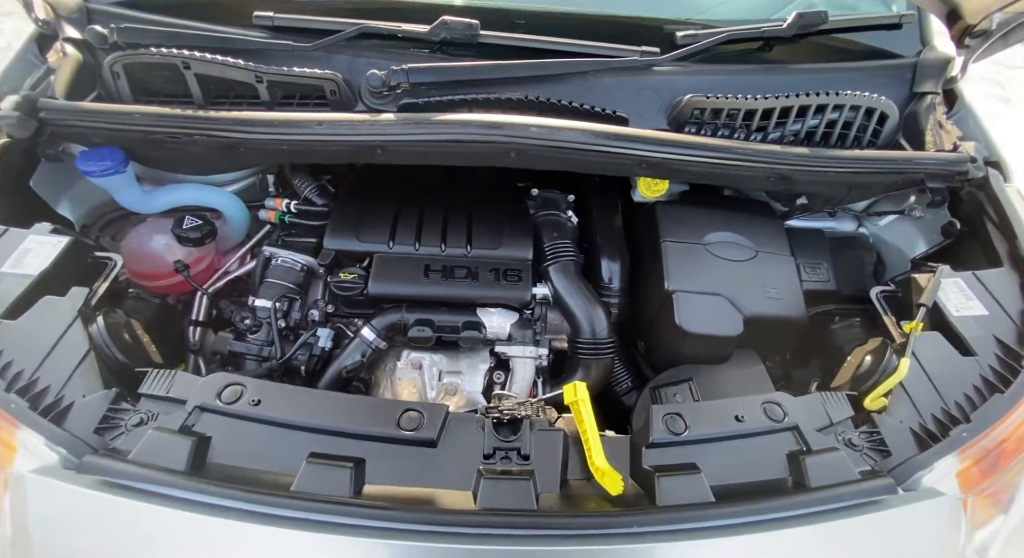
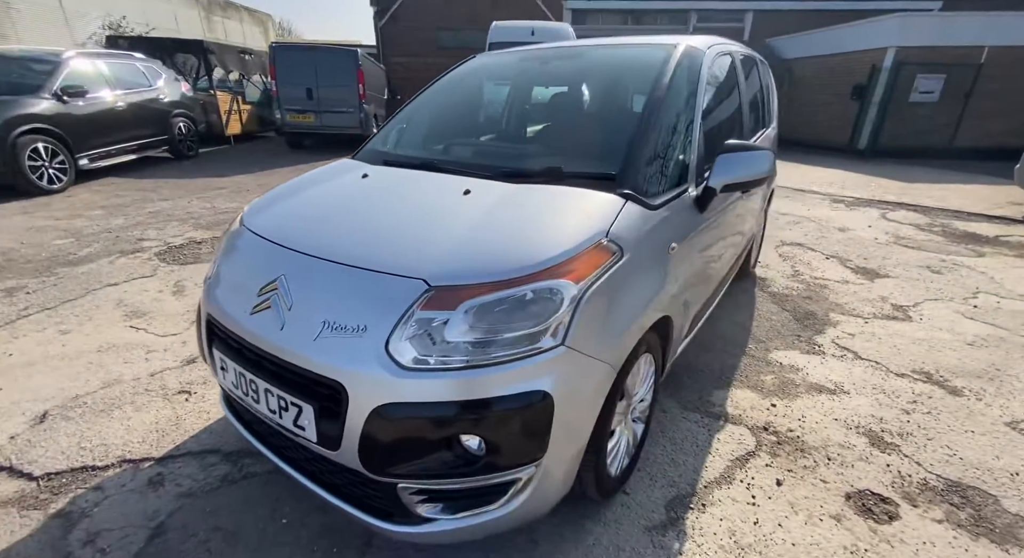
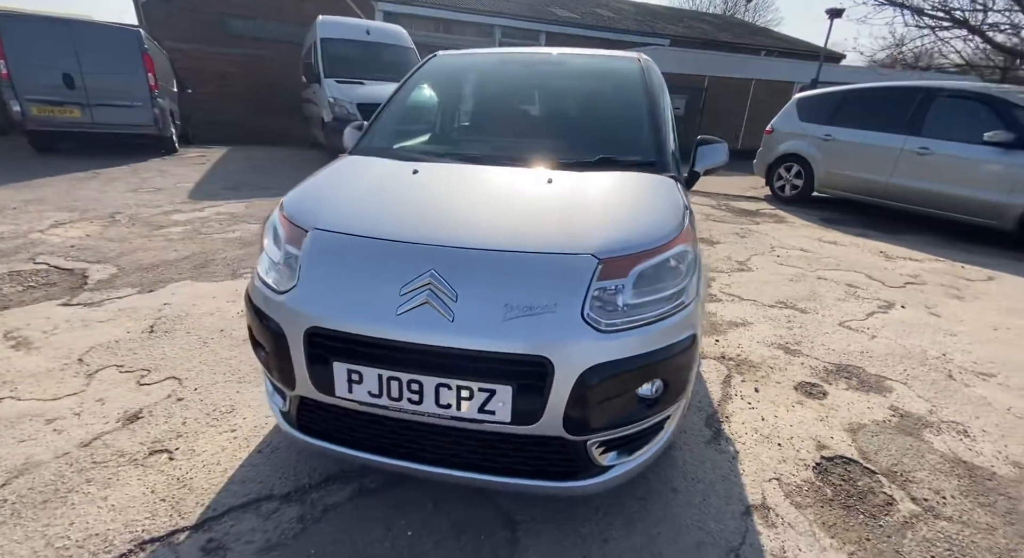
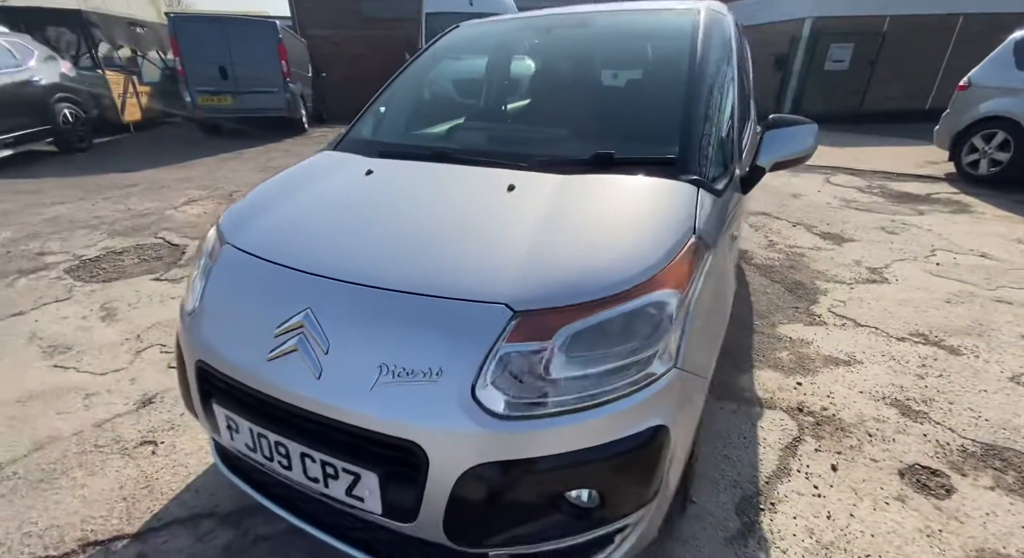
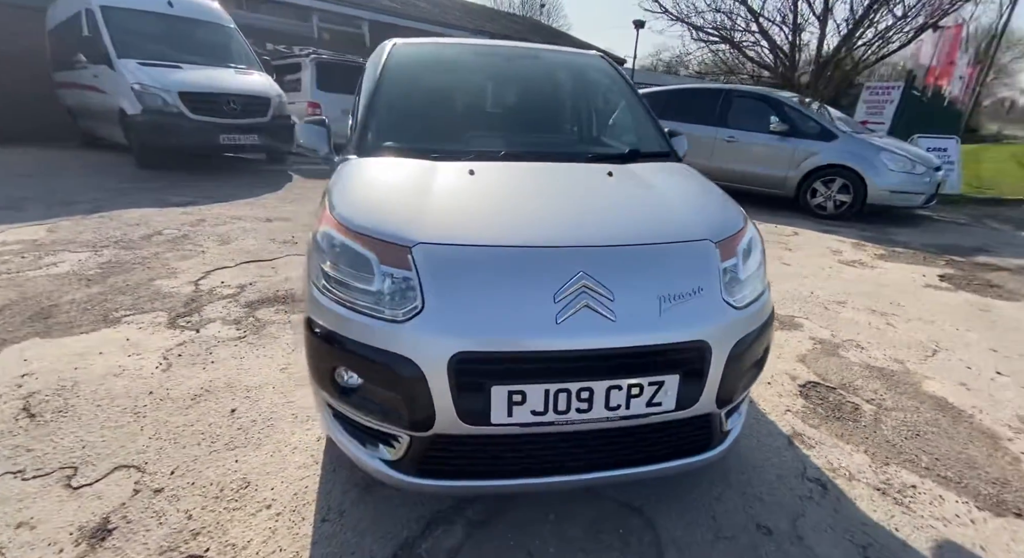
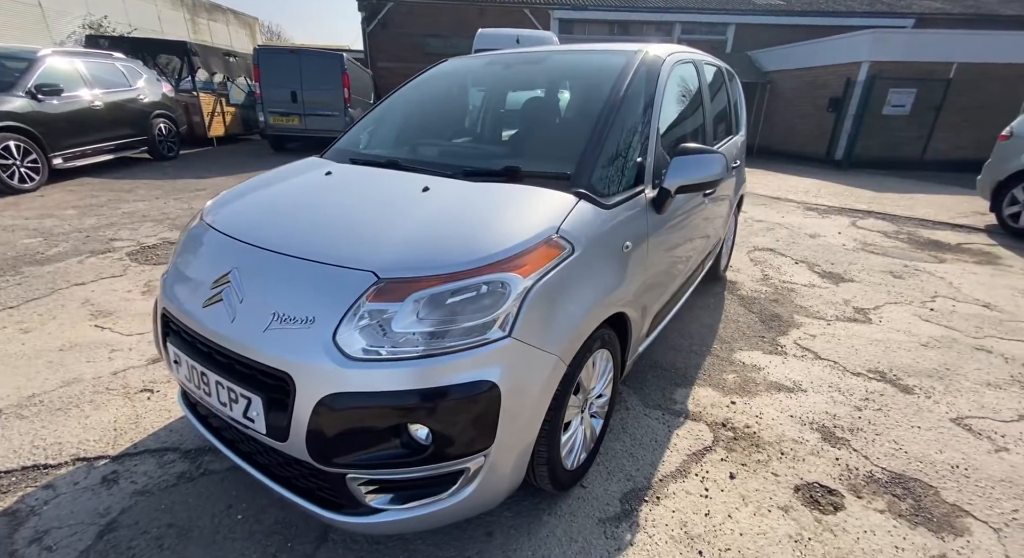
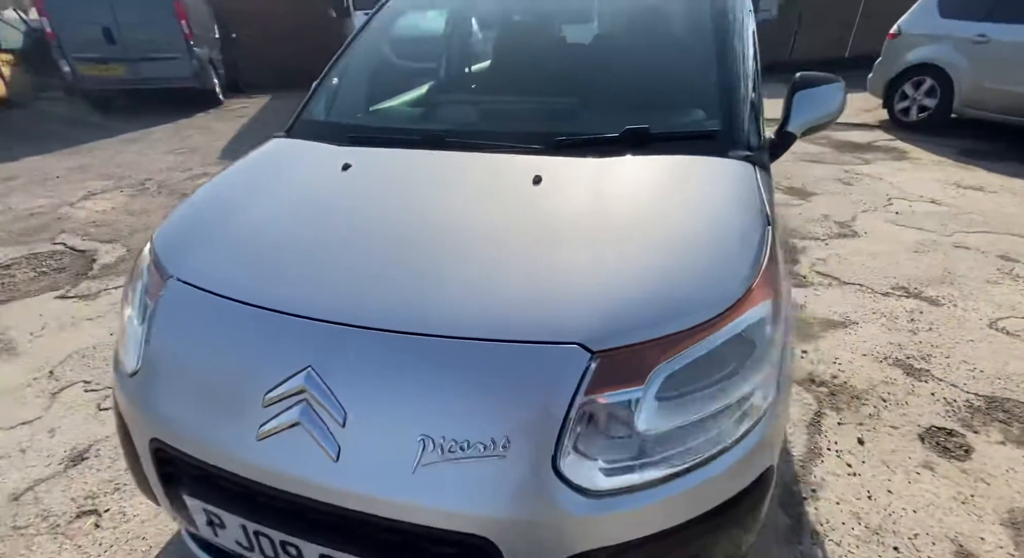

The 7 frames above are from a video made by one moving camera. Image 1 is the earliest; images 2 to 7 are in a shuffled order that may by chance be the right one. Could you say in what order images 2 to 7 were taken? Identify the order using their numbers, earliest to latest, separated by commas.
7, 4, 2, 6, 3, 5
